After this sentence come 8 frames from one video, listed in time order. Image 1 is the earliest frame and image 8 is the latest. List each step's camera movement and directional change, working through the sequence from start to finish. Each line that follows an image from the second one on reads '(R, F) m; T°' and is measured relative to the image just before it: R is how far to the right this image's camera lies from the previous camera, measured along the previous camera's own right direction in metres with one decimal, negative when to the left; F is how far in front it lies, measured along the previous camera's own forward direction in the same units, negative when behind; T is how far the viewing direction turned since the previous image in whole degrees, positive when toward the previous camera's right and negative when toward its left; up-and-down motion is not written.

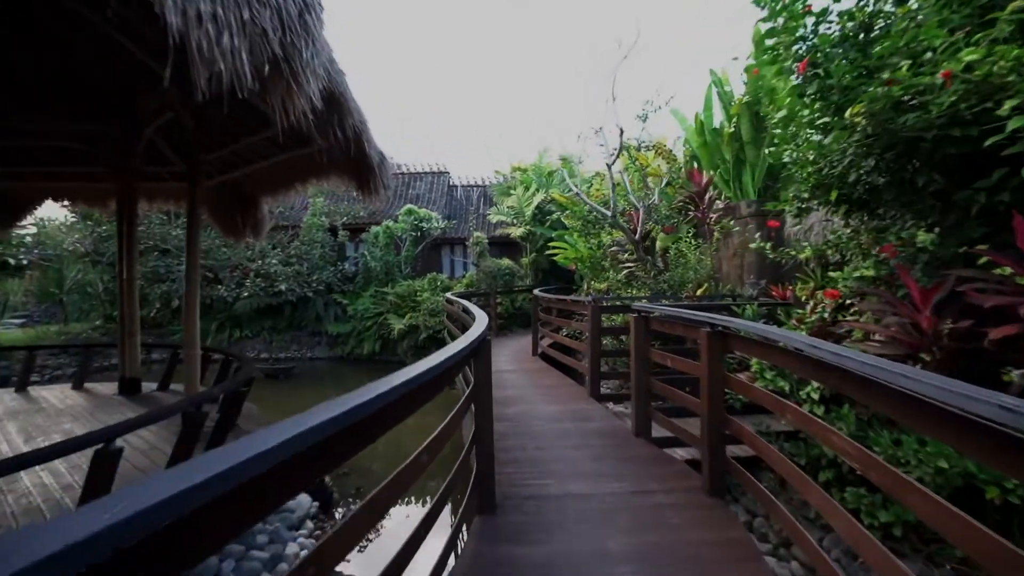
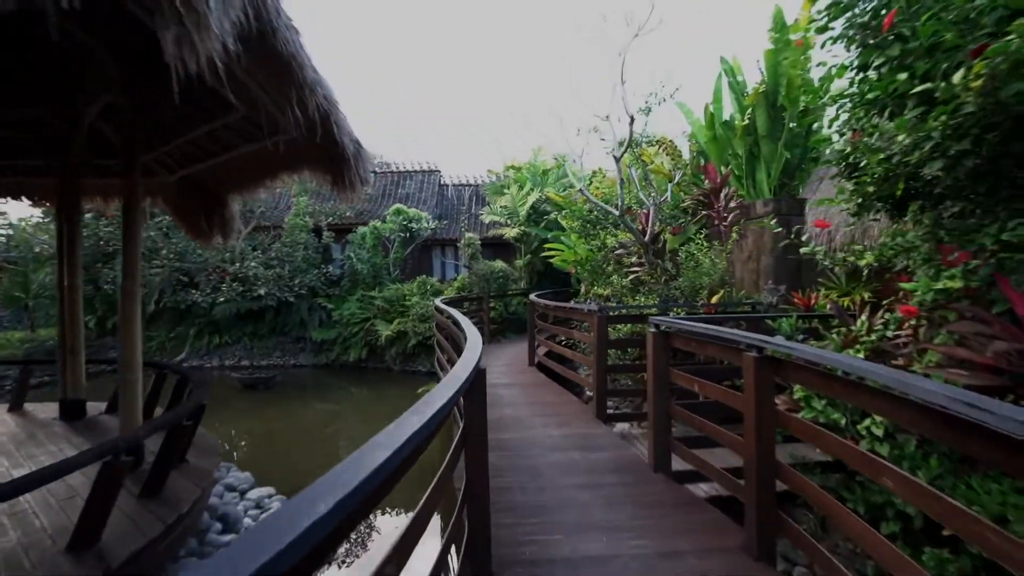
(0.0, +0.5) m; +1°
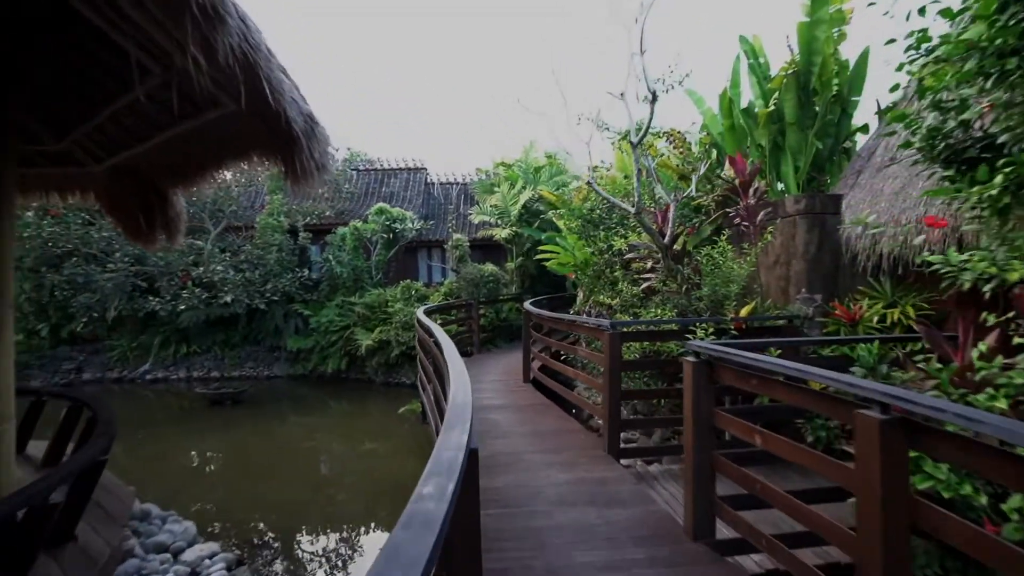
(0.0, +0.7) m; +1°
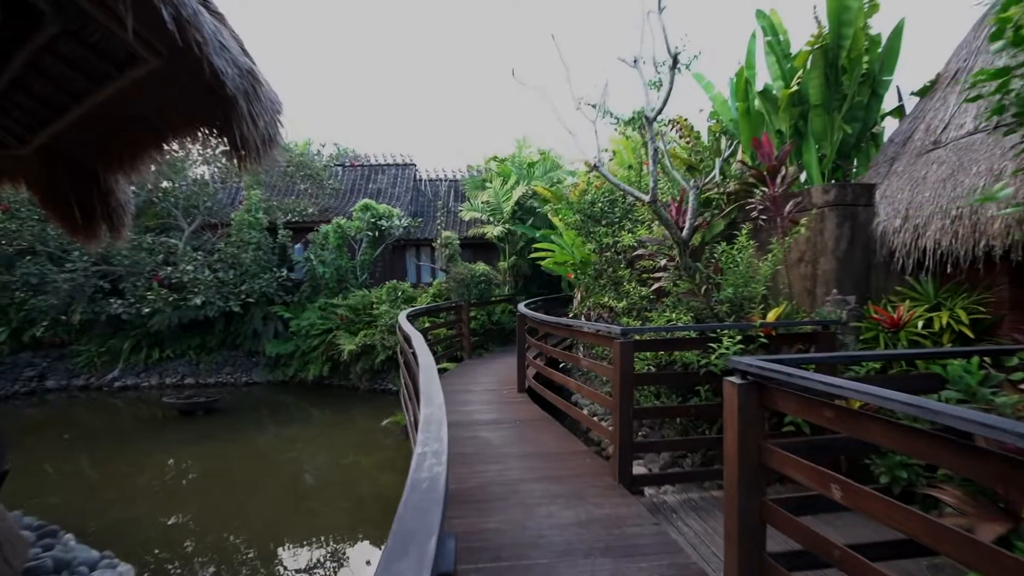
(0.0, +0.5) m; +1°
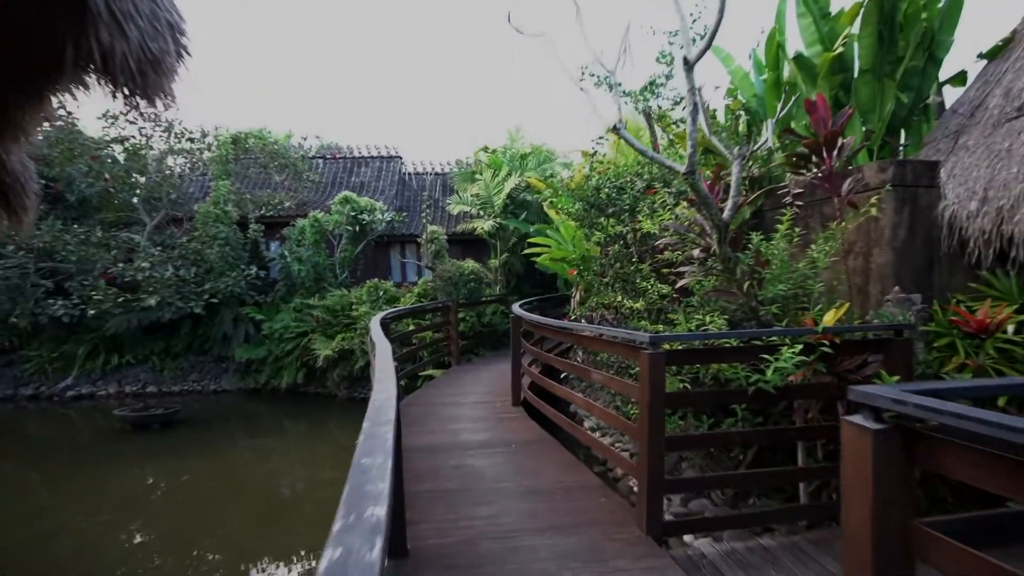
(0.0, +0.7) m; +1°
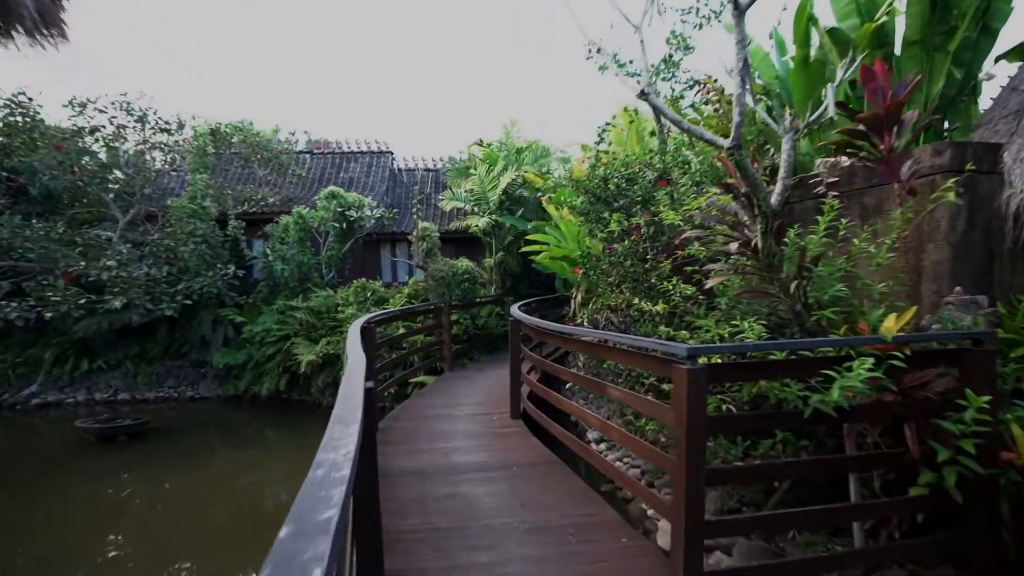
(0.0, +0.5) m; +1°
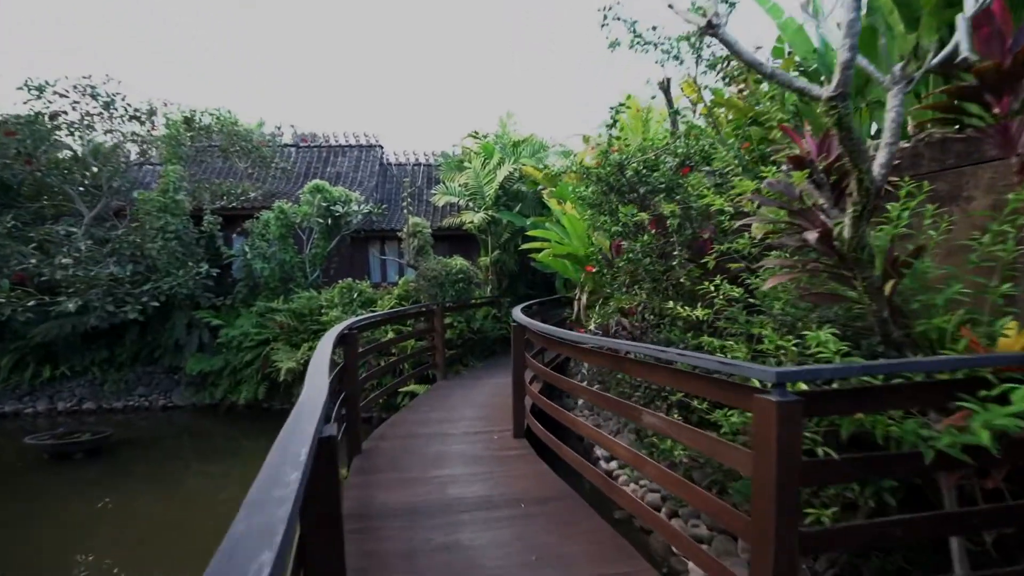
(-0.1, +0.5) m; +1°
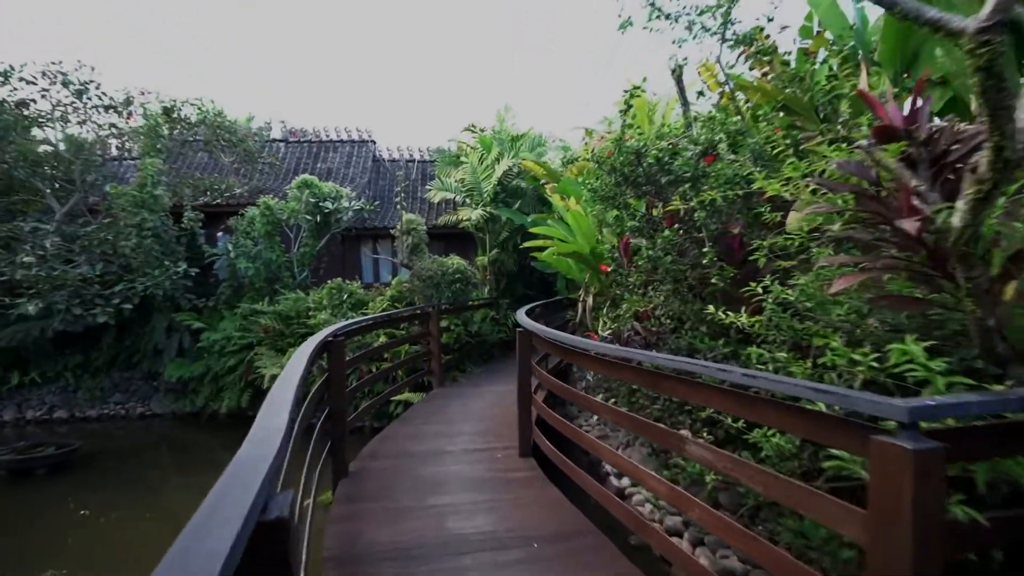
(-0.1, +0.4) m; +1°
